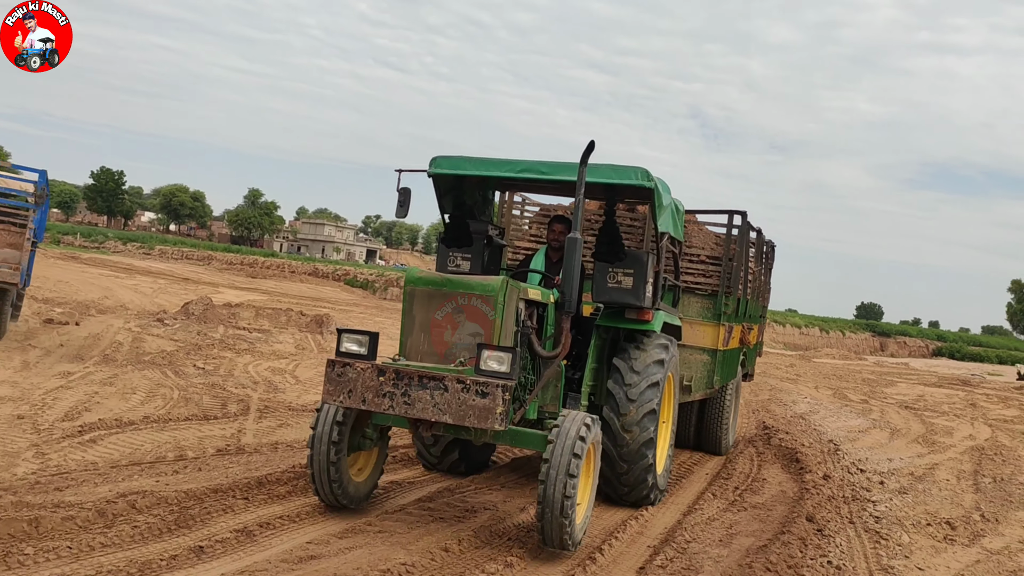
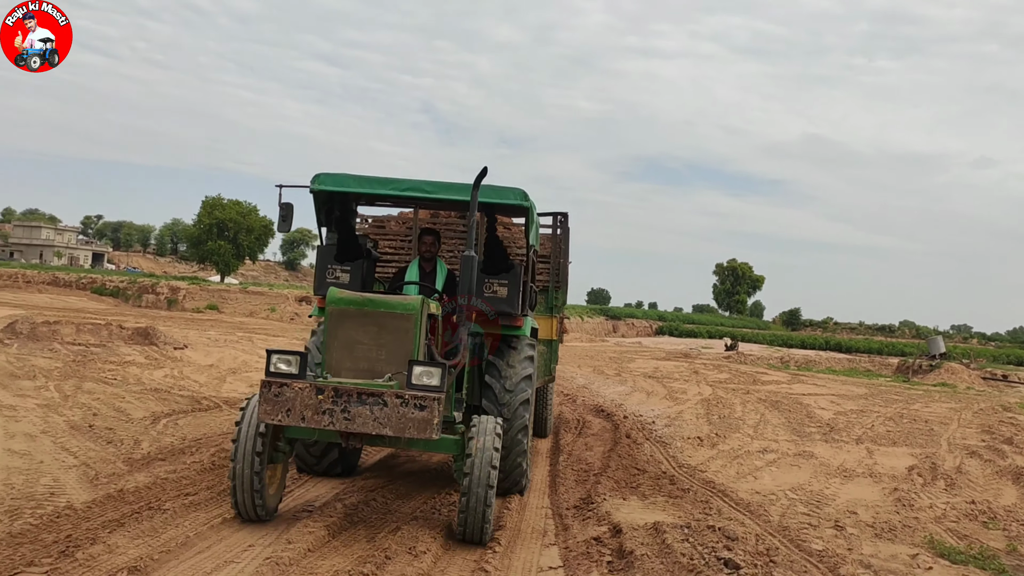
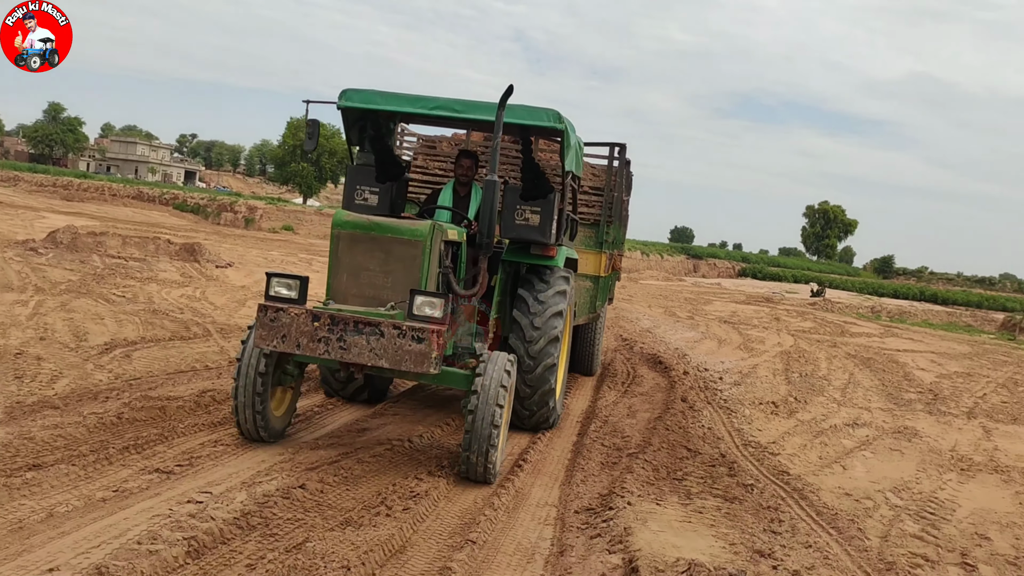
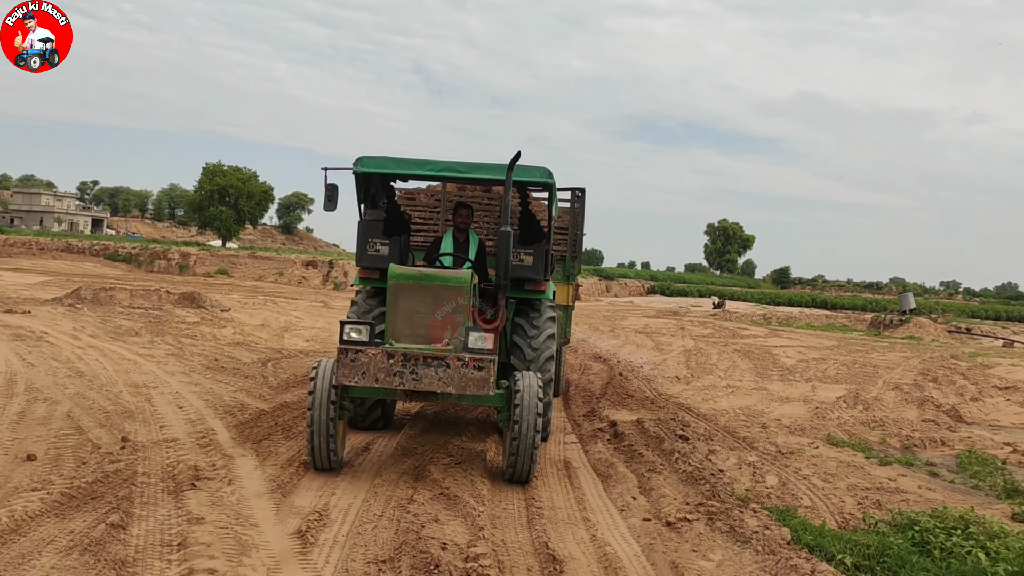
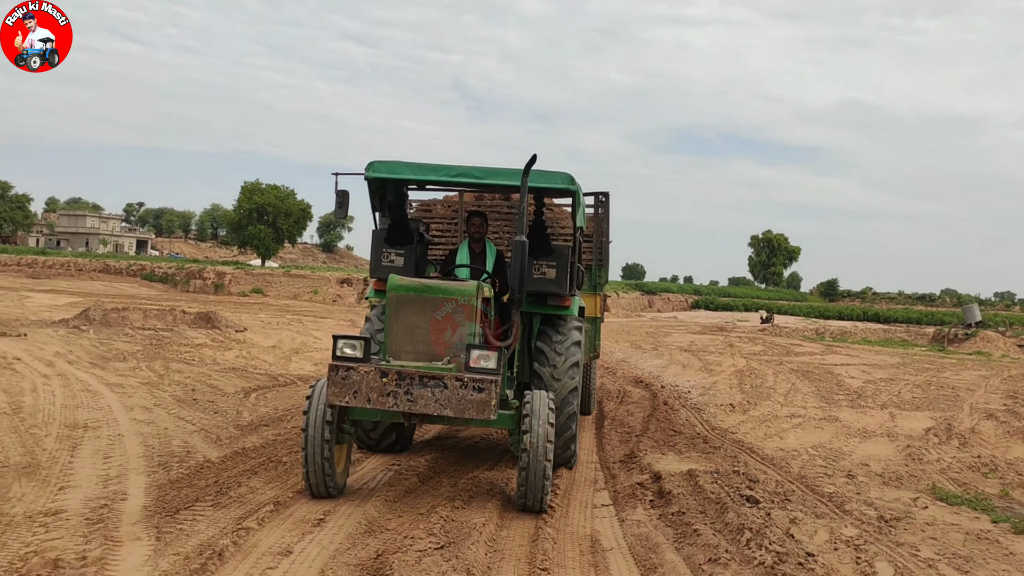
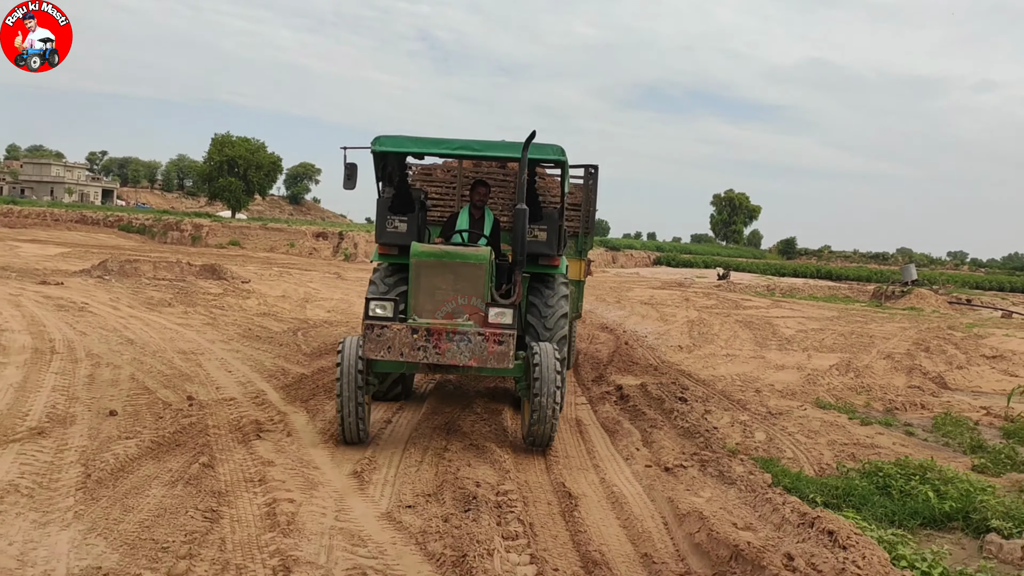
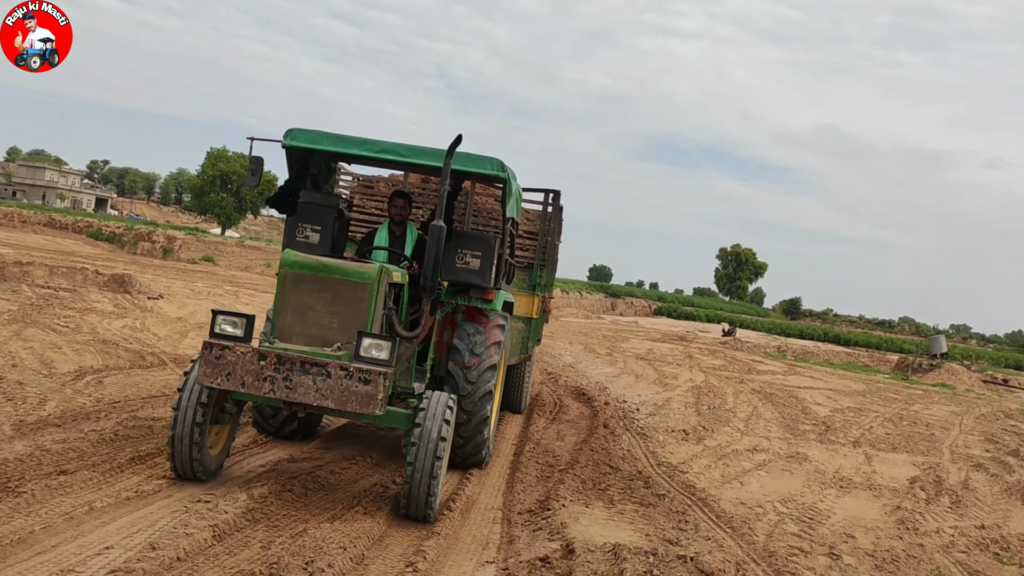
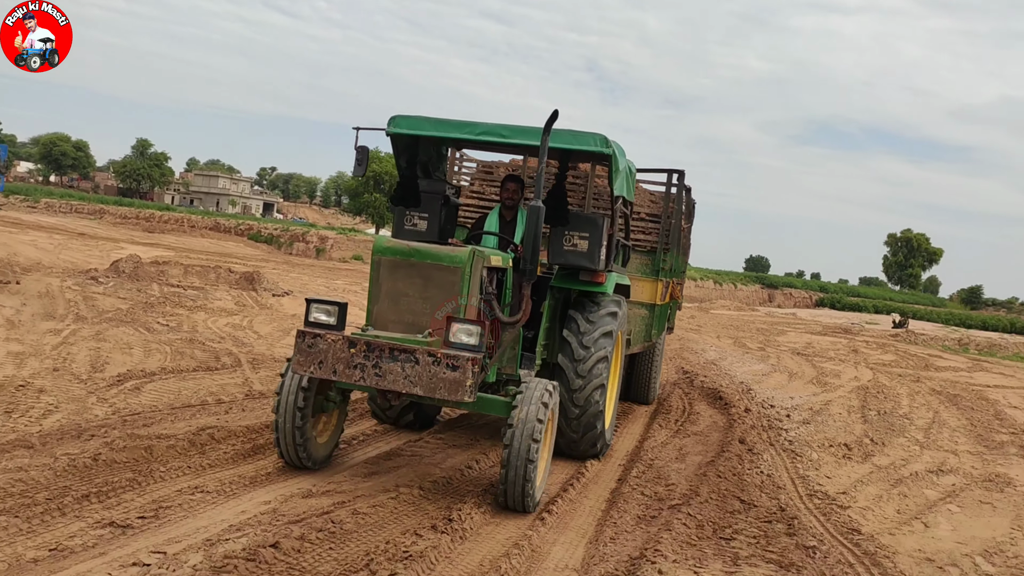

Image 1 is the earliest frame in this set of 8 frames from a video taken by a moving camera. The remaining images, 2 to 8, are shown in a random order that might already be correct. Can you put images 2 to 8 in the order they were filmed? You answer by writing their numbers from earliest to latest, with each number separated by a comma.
8, 3, 7, 2, 5, 4, 6
